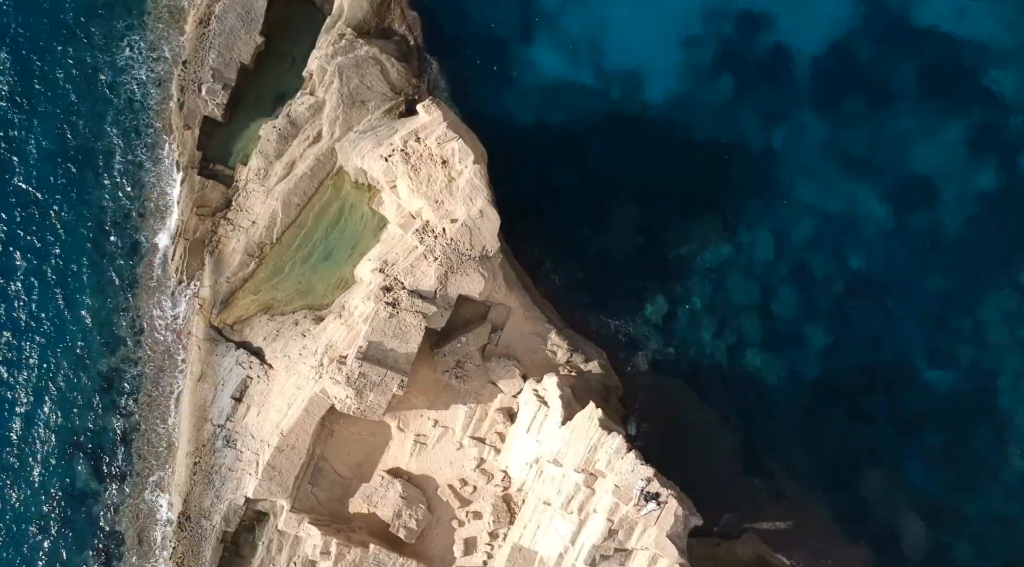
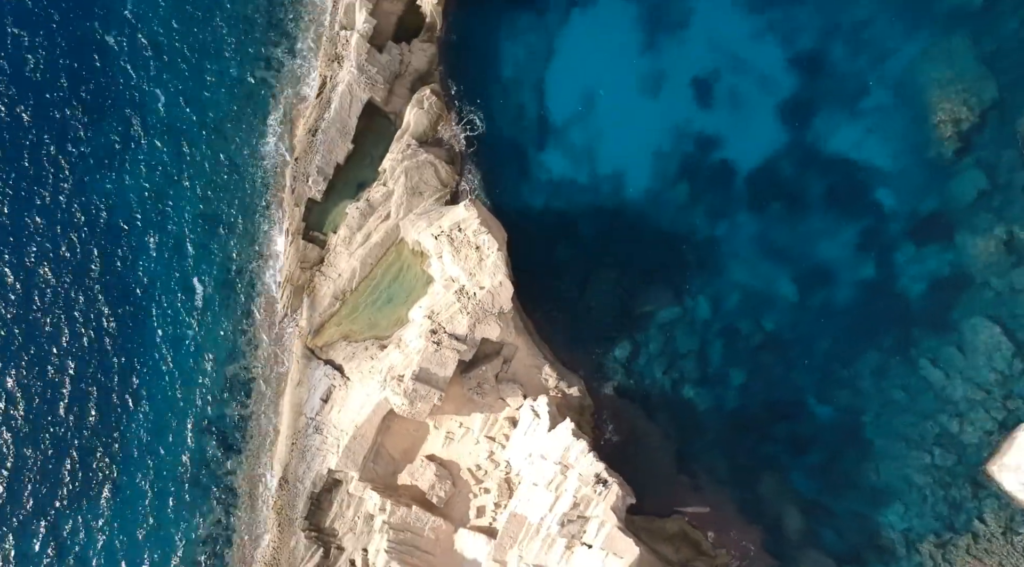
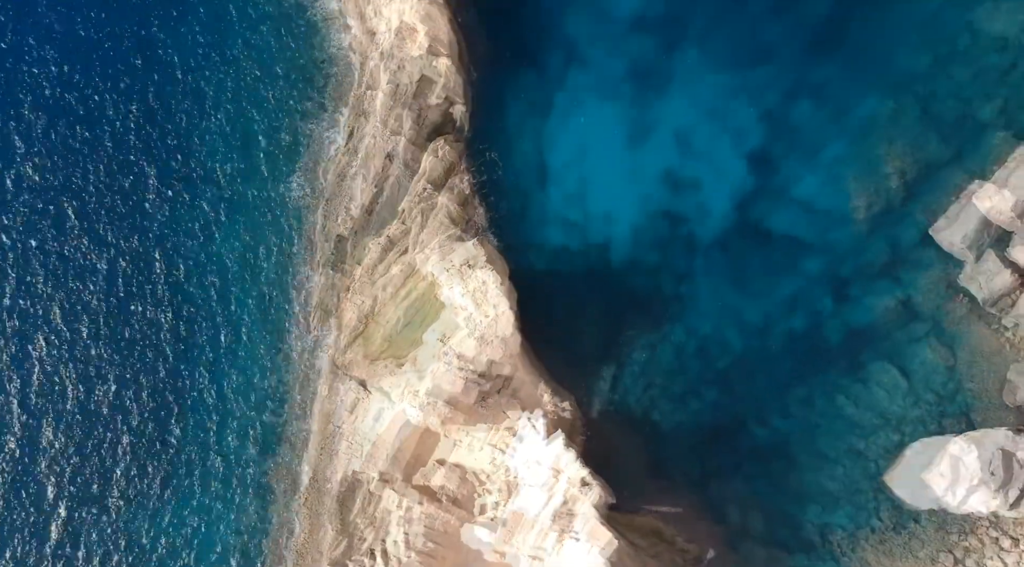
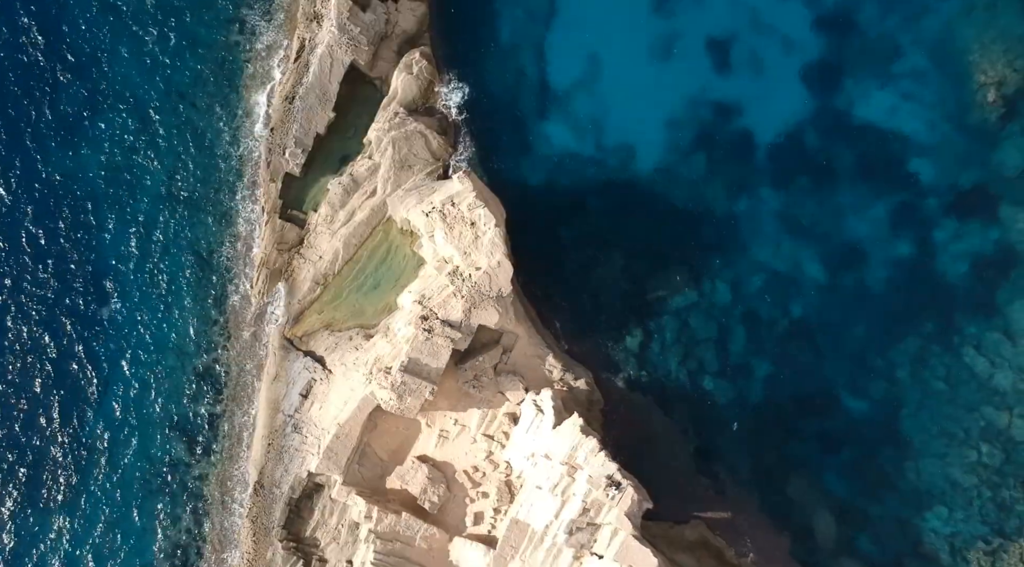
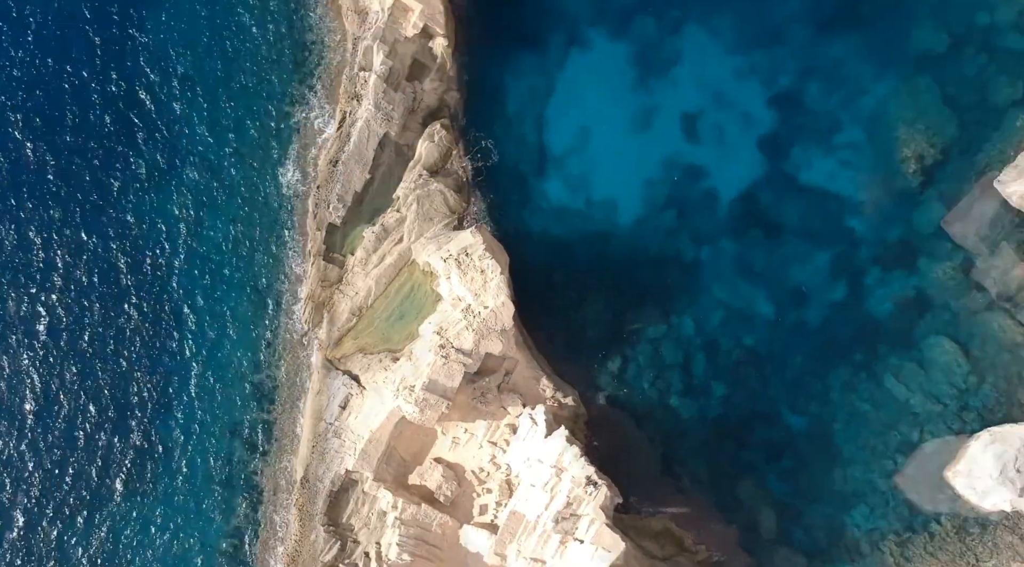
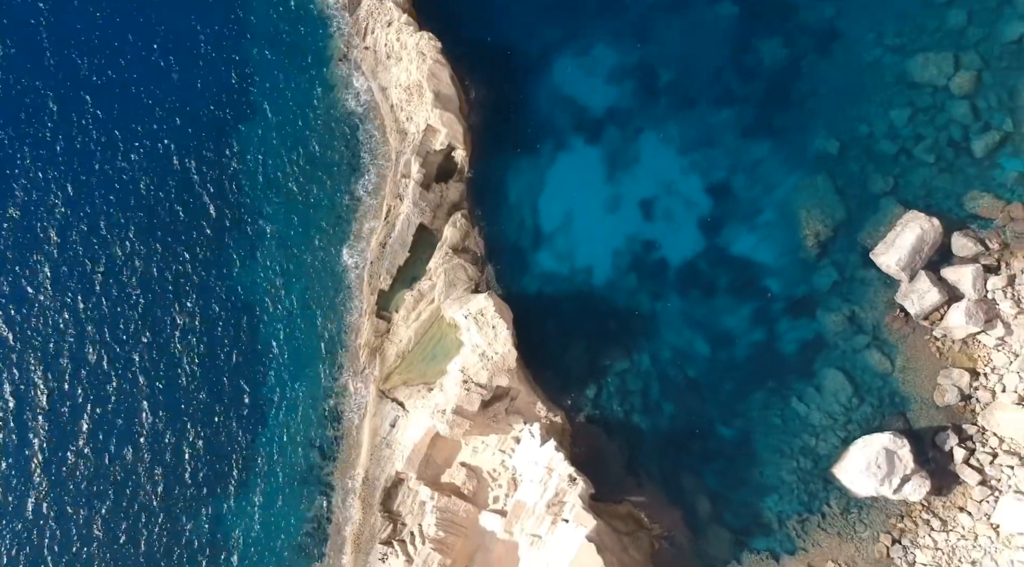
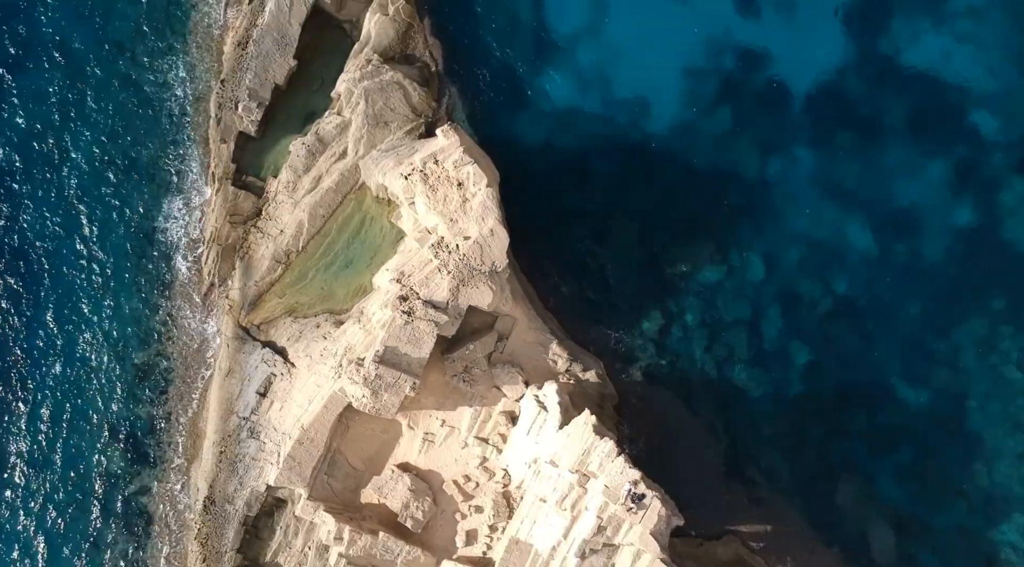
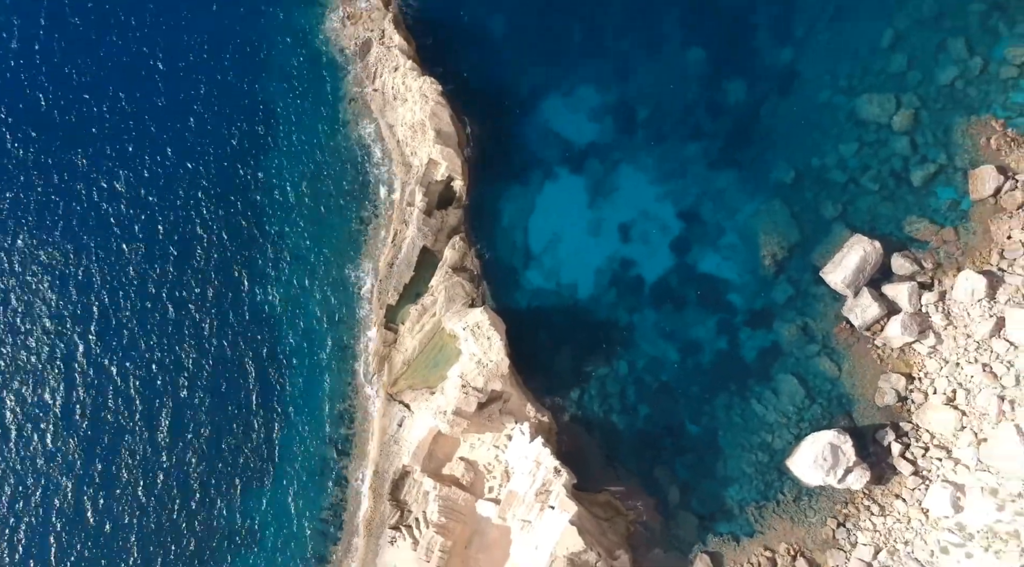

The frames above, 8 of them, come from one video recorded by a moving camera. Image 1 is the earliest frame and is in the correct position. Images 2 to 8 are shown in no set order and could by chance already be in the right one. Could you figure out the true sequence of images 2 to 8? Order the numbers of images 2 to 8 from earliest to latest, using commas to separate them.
7, 4, 2, 5, 3, 6, 8
